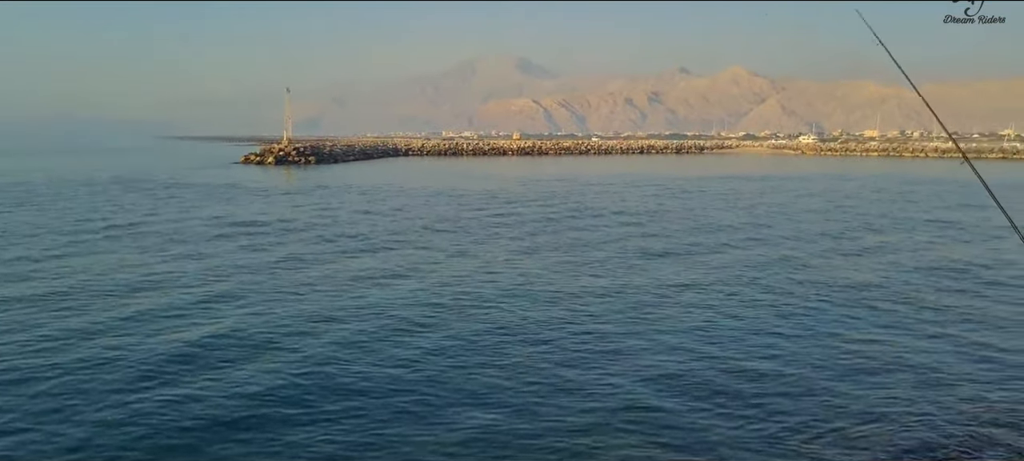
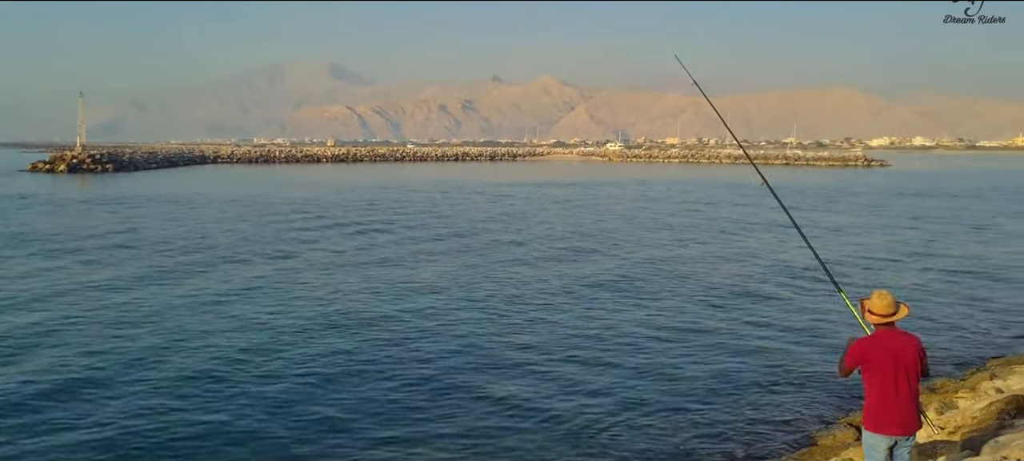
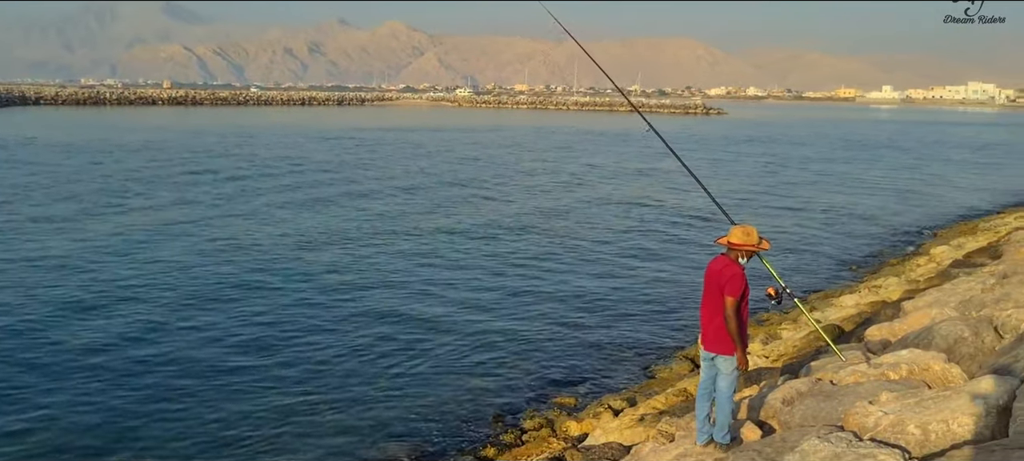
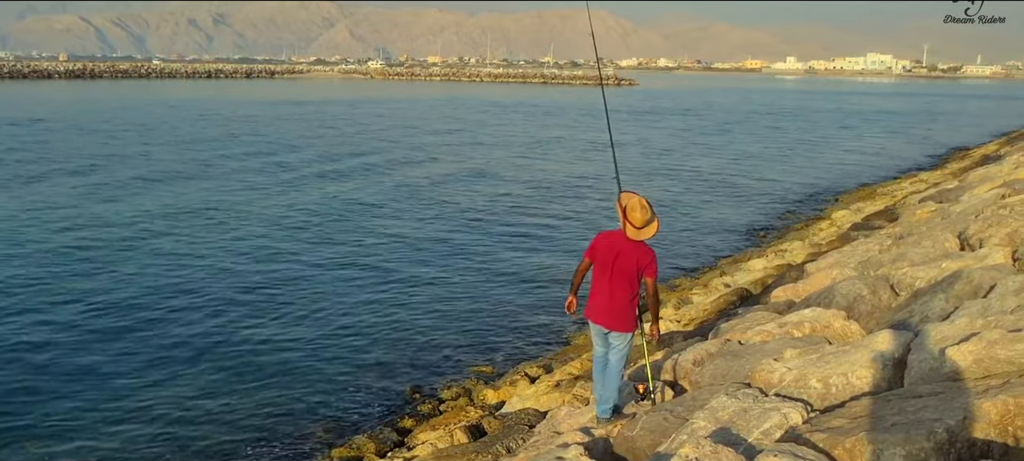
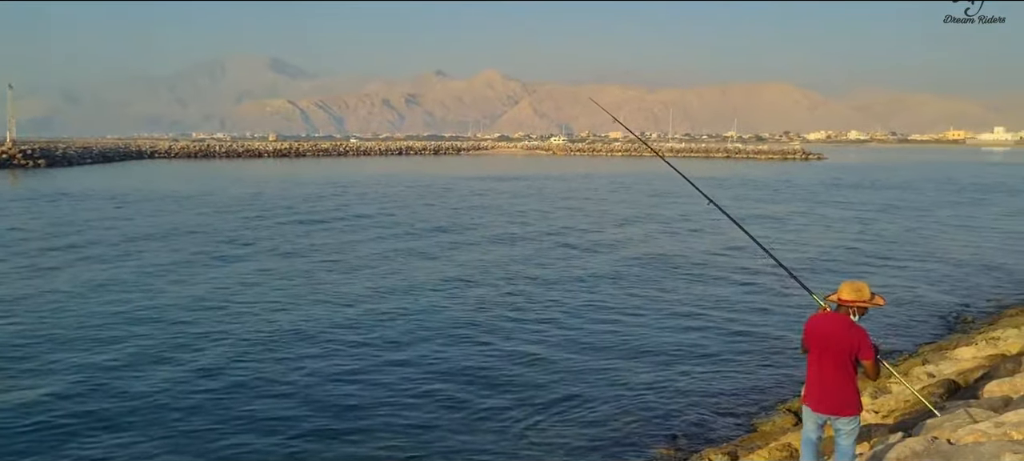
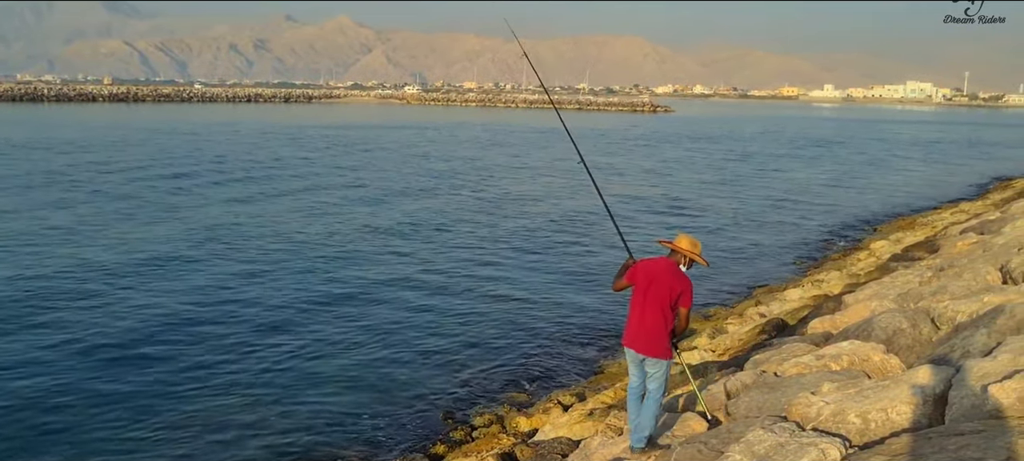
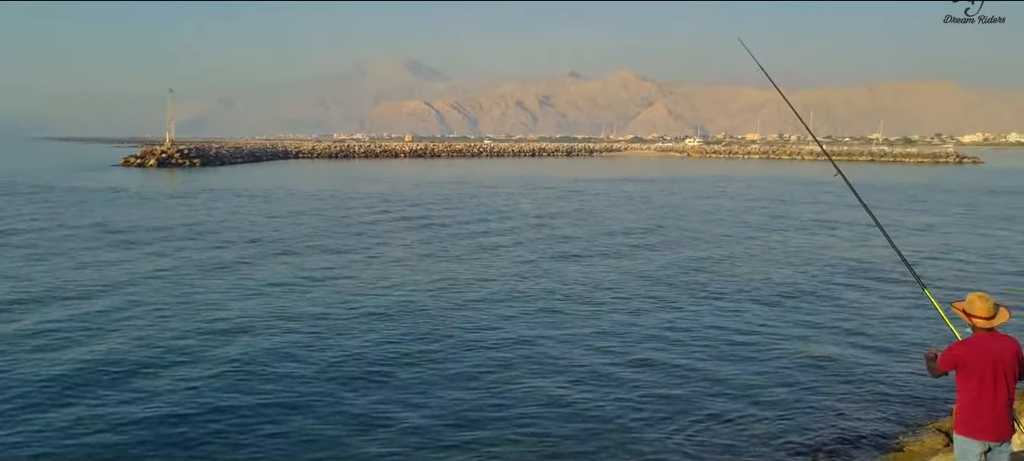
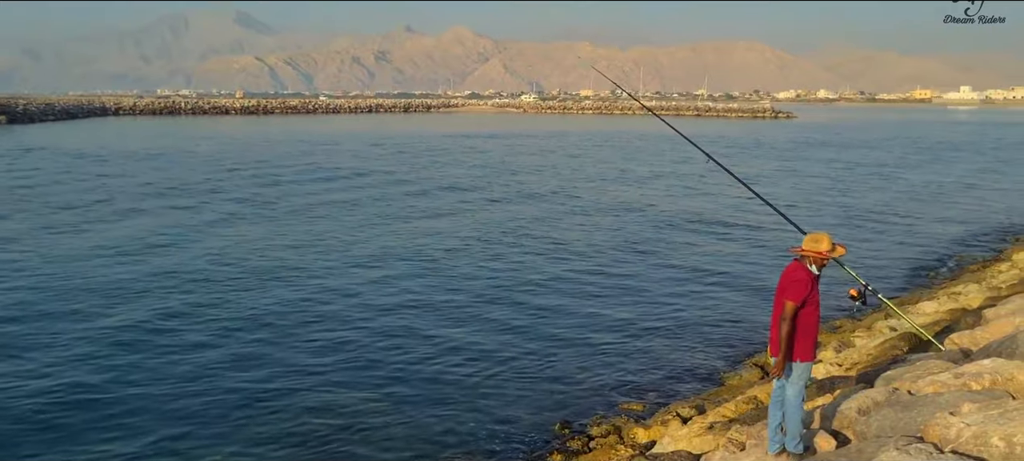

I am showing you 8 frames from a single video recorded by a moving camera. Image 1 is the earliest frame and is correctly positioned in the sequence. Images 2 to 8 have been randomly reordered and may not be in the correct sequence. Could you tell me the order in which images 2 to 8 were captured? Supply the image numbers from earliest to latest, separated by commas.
7, 2, 5, 8, 3, 6, 4
